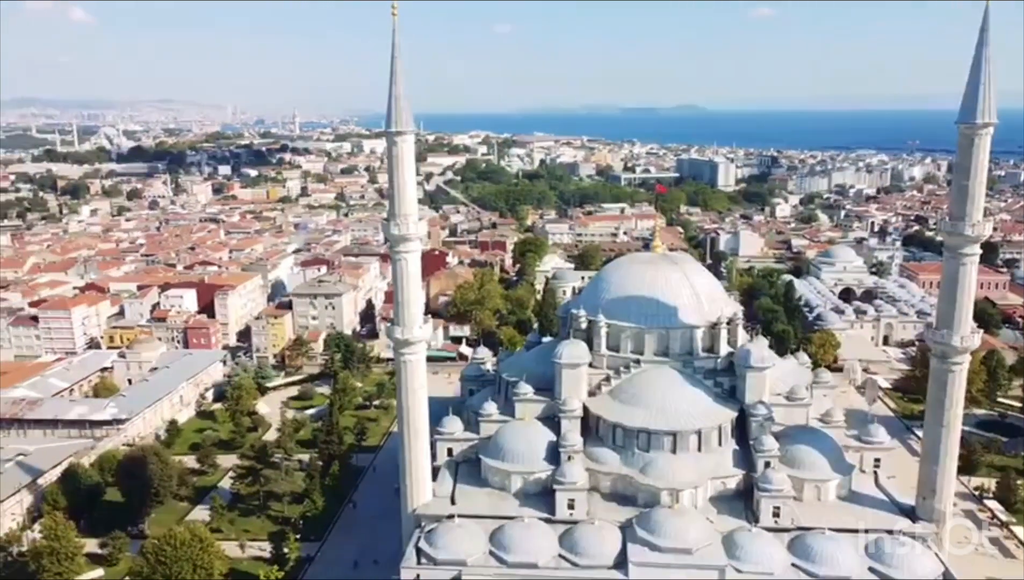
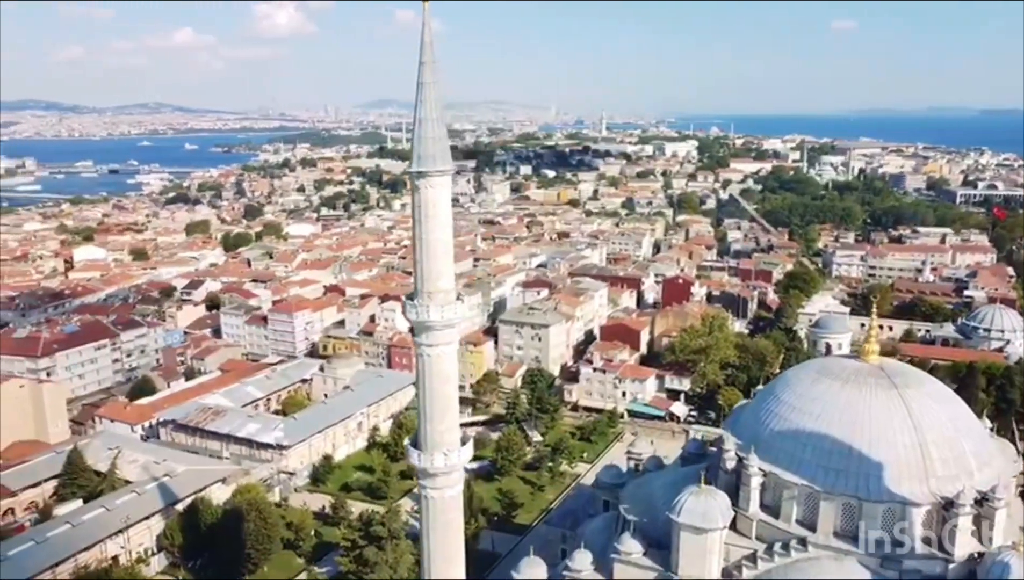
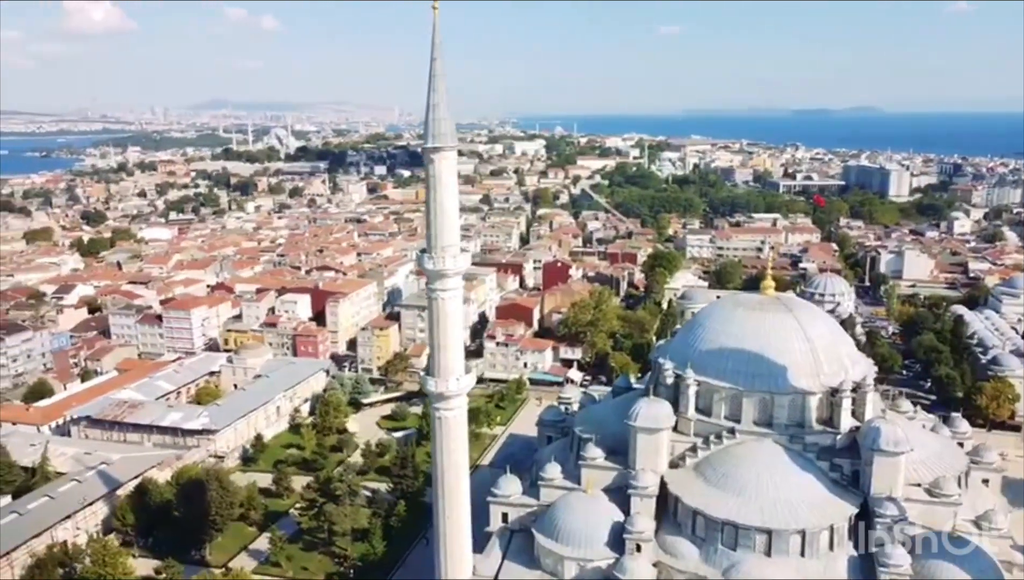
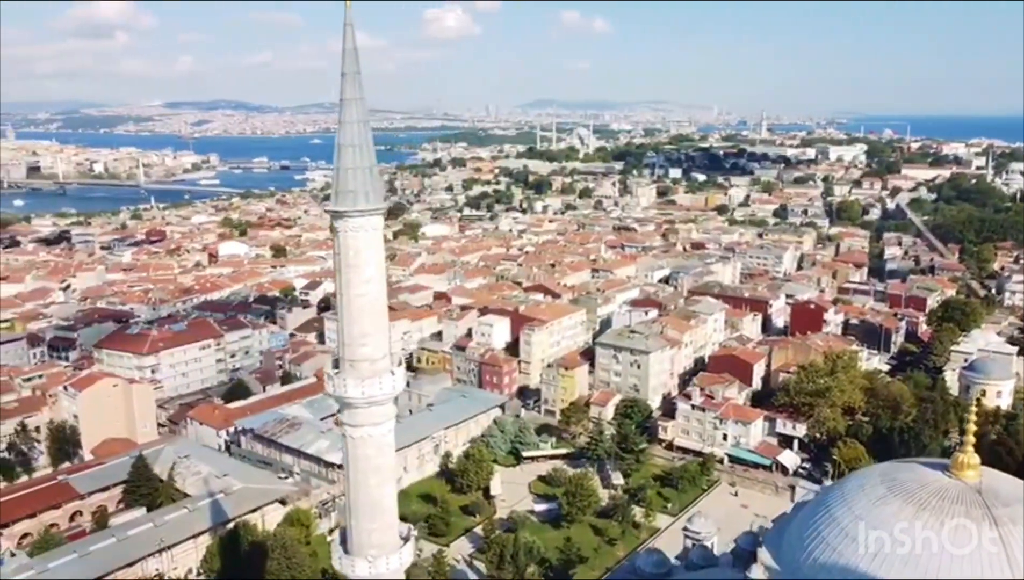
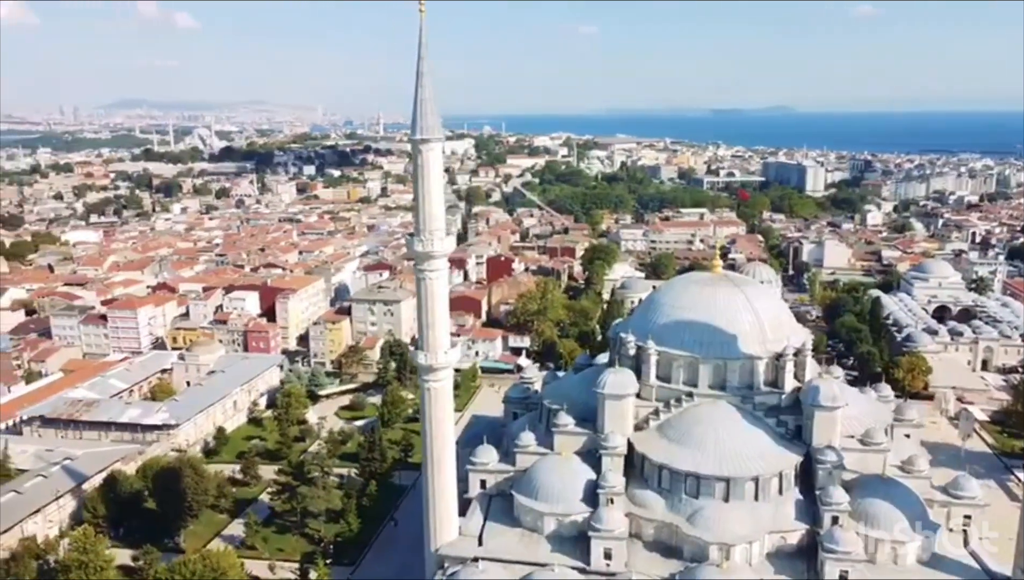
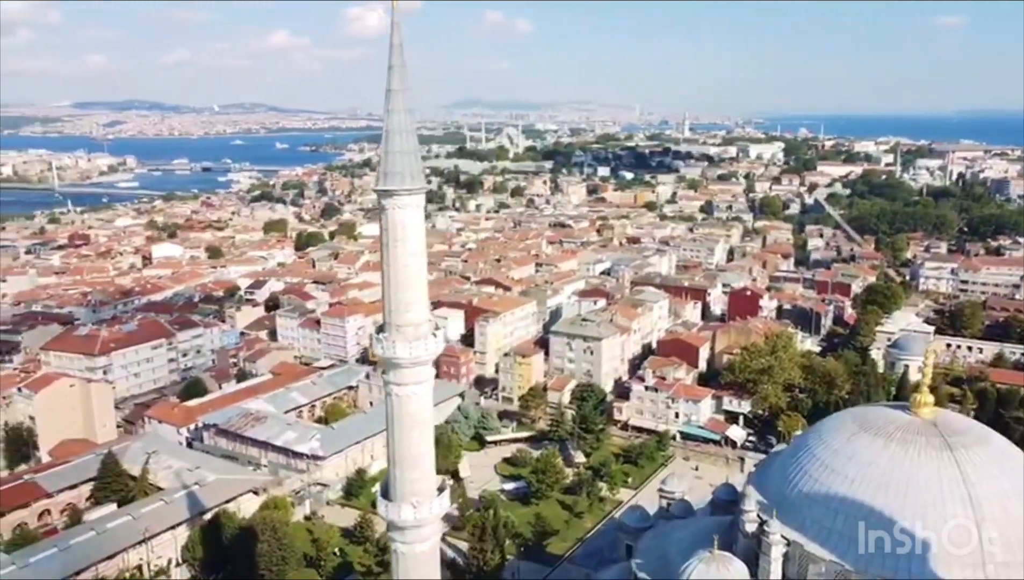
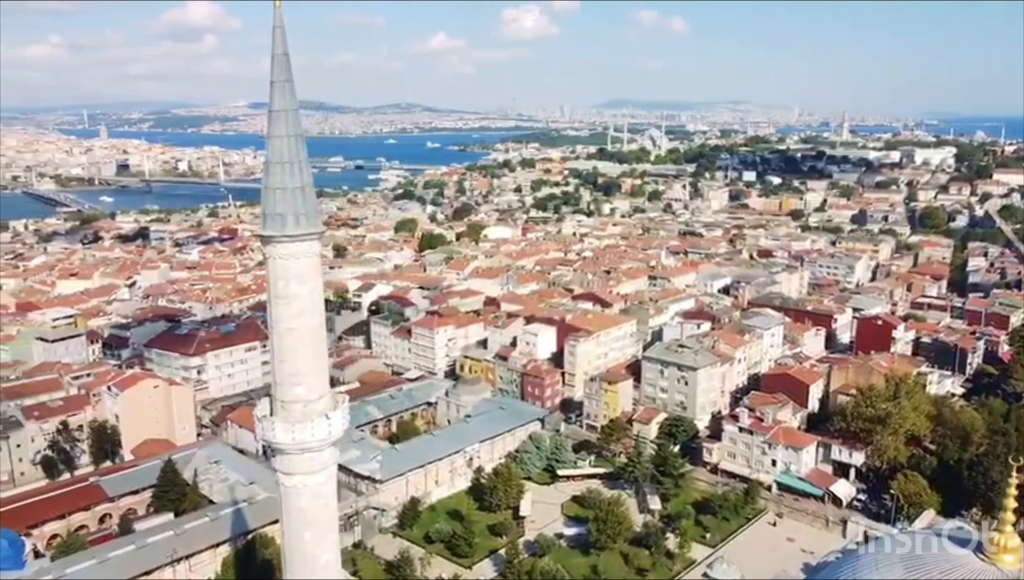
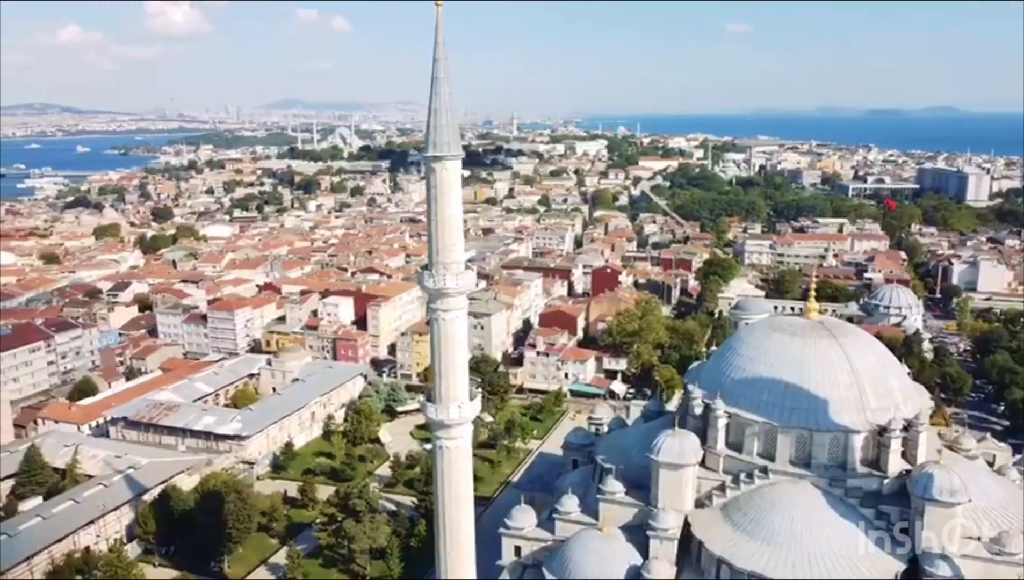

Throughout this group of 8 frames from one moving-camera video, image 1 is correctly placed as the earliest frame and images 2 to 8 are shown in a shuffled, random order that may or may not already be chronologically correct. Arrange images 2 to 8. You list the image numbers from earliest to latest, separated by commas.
5, 3, 8, 2, 6, 4, 7
